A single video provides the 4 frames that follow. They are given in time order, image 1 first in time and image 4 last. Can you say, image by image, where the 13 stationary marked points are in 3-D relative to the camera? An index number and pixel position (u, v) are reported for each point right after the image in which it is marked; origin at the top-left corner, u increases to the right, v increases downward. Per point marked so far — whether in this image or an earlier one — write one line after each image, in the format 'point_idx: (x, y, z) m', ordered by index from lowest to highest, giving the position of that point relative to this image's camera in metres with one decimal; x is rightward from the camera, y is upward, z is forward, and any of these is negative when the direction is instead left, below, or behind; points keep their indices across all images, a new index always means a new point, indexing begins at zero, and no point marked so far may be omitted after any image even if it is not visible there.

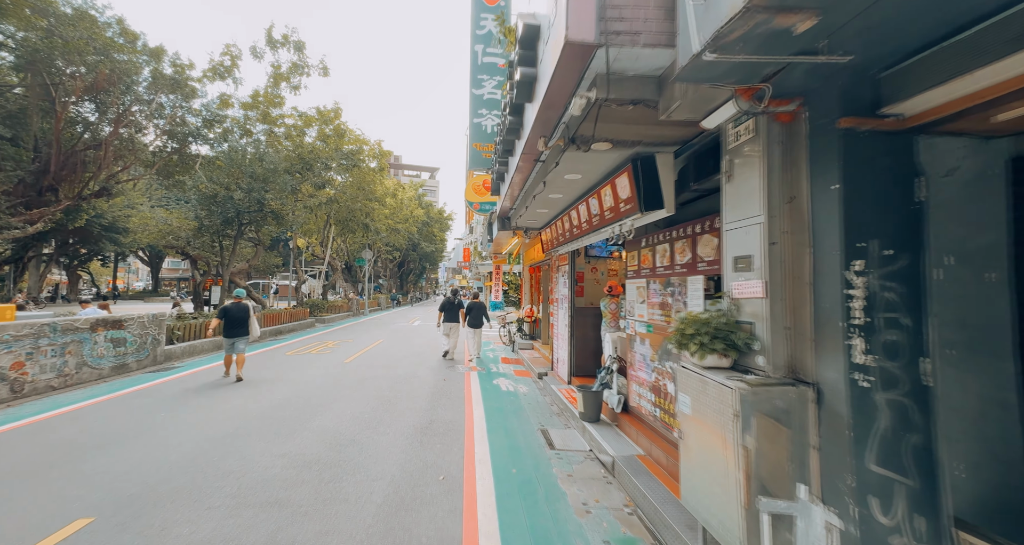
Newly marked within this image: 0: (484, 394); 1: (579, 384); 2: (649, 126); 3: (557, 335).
0: (-0.5, -2.1, +7.2) m
1: (+1.1, -1.9, +7.1) m
2: (+1.0, +1.0, +3.0) m
3: (+0.9, -1.2, +8.2) m
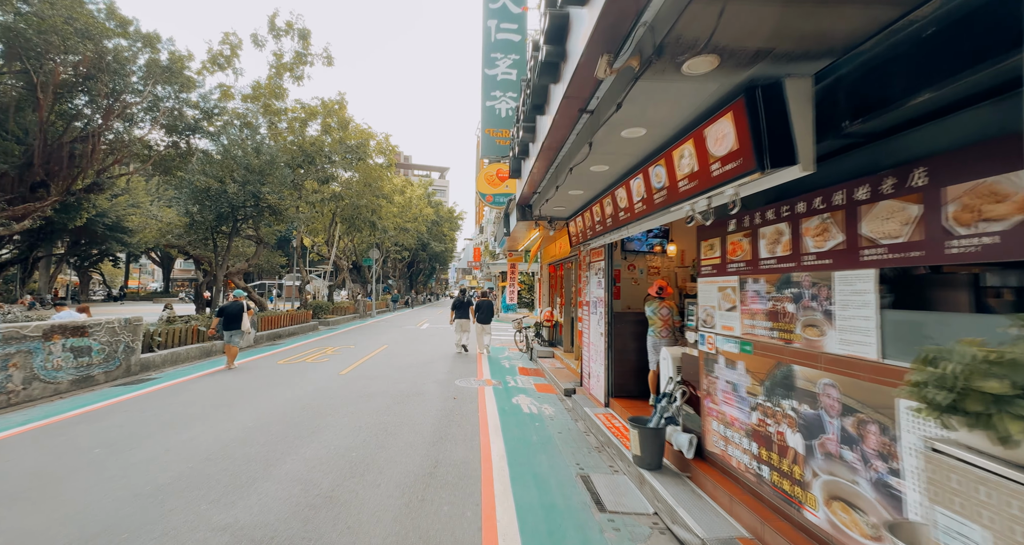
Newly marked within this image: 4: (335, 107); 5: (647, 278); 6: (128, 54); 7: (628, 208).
0: (-0.1, -2.0, +5.9) m
1: (+1.5, -1.8, +5.8) m
2: (+1.2, +1.1, +1.7) m
3: (+1.2, -1.2, +6.9) m
4: (-7.9, +7.4, +19.0) m
5: (+2.1, -0.1, +6.8) m
6: (-11.5, +6.5, +12.8) m
7: (+1.2, +0.7, +4.4) m
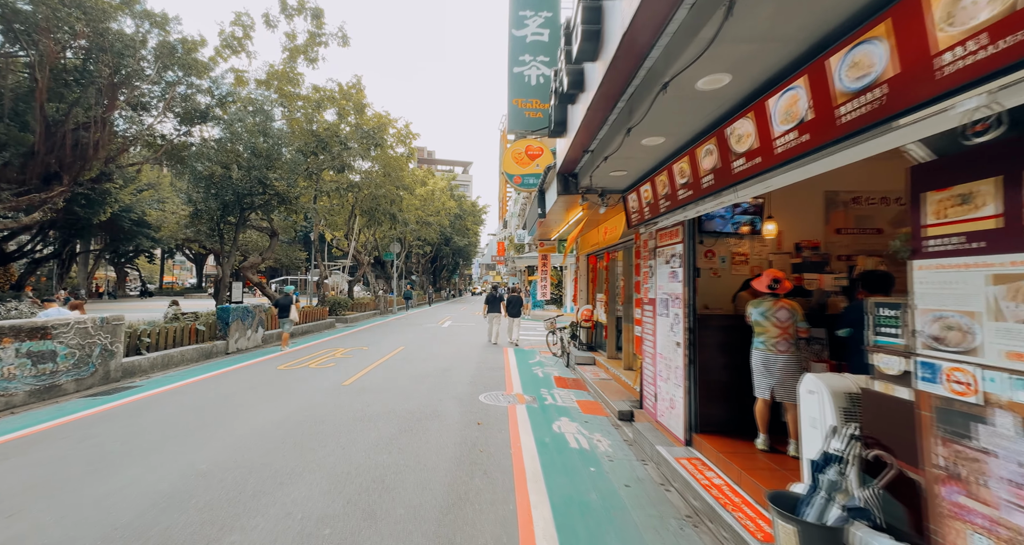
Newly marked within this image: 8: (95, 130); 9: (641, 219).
0: (+0.3, -1.9, +4.4) m
1: (+1.9, -1.7, +4.1) m
2: (+1.4, +1.2, +0.1) m
3: (+1.7, -1.0, +5.3) m
4: (-6.7, +7.6, +17.7) m
5: (+2.6, 0.0, +5.0) m
6: (-10.6, +6.7, +11.8) m
7: (+1.6, +0.8, +2.7) m
8: (-12.6, +4.3, +12.9) m
9: (+1.6, +0.7, +5.3) m
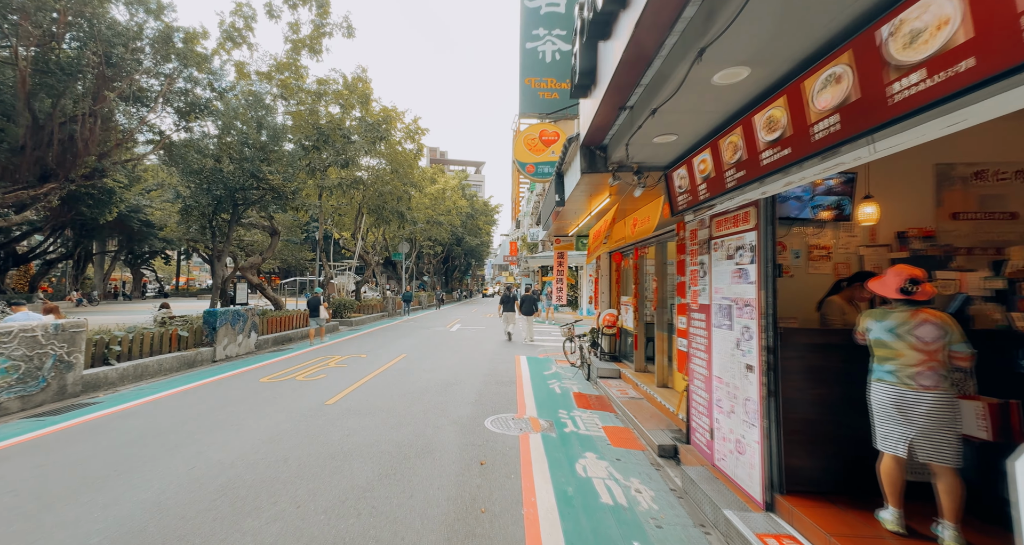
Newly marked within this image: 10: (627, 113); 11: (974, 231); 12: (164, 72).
0: (+0.4, -1.9, +3.2) m
1: (+2.0, -1.7, +2.9) m
2: (+1.4, +1.2, -1.1) m
3: (+1.9, -1.0, +4.0) m
4: (-6.2, +7.6, +16.8) m
5: (+2.7, +0.1, +3.8) m
6: (-10.3, +6.7, +11.0) m
7: (+1.6, +0.8, +1.5) m
8: (-12.2, +4.3, +12.1) m
9: (+1.7, +0.7, +4.1) m
10: (+1.0, +1.3, +3.6) m
11: (+4.2, +0.4, +3.8) m
12: (-10.3, +5.9, +12.4) m
